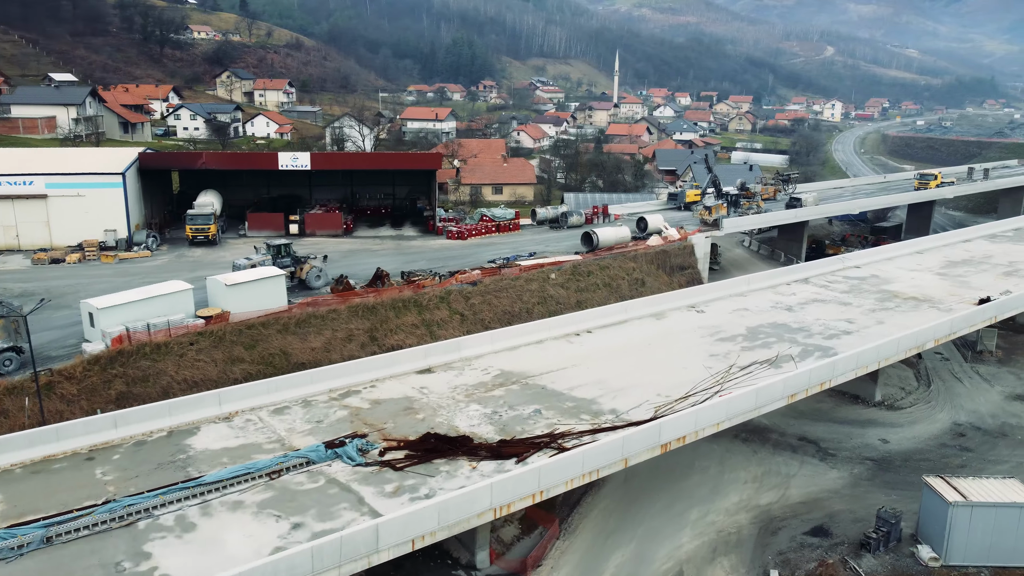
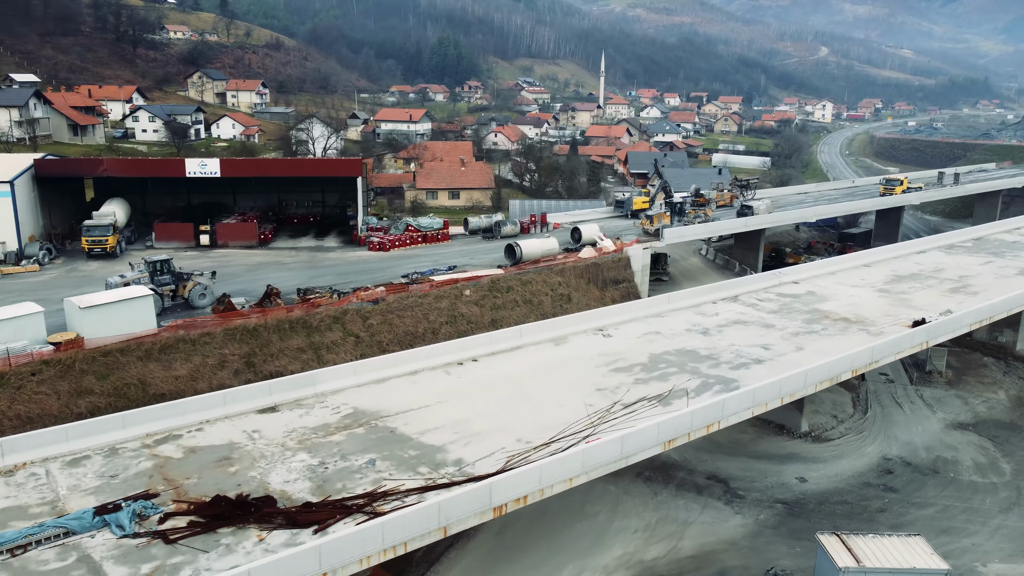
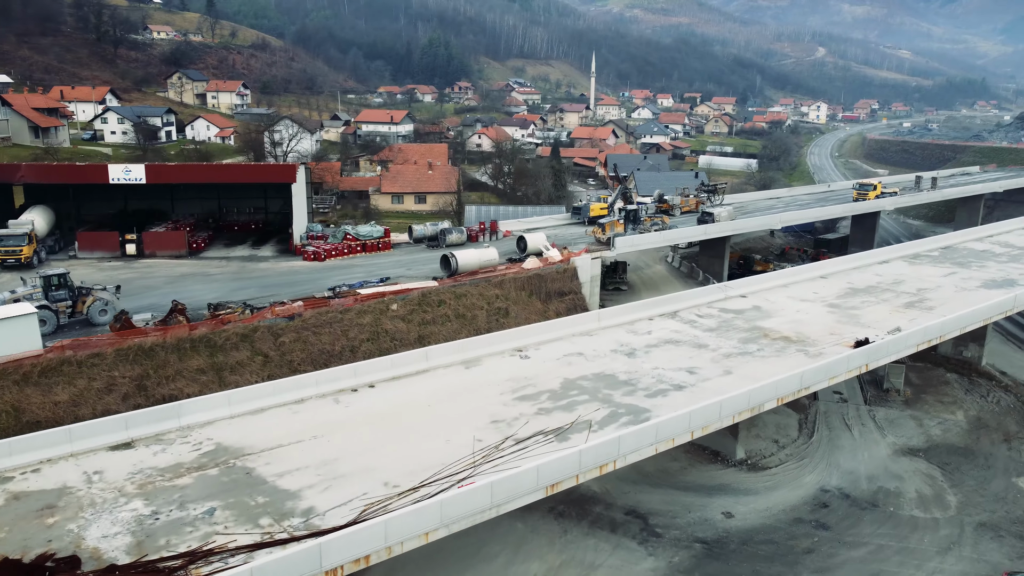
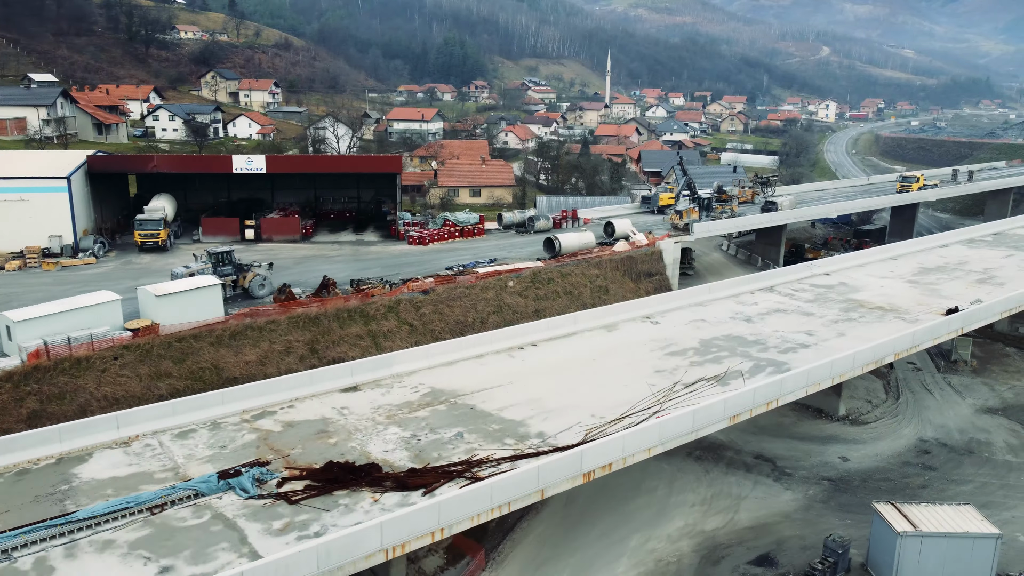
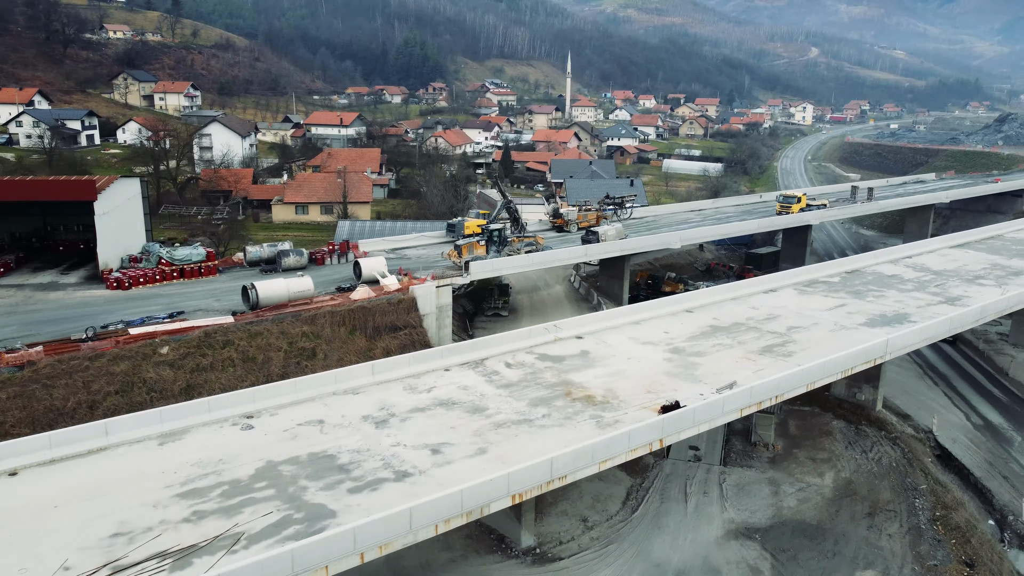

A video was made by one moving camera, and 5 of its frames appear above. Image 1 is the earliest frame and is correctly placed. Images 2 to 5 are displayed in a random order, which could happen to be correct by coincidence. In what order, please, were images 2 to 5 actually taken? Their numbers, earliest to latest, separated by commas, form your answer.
4, 2, 3, 5
